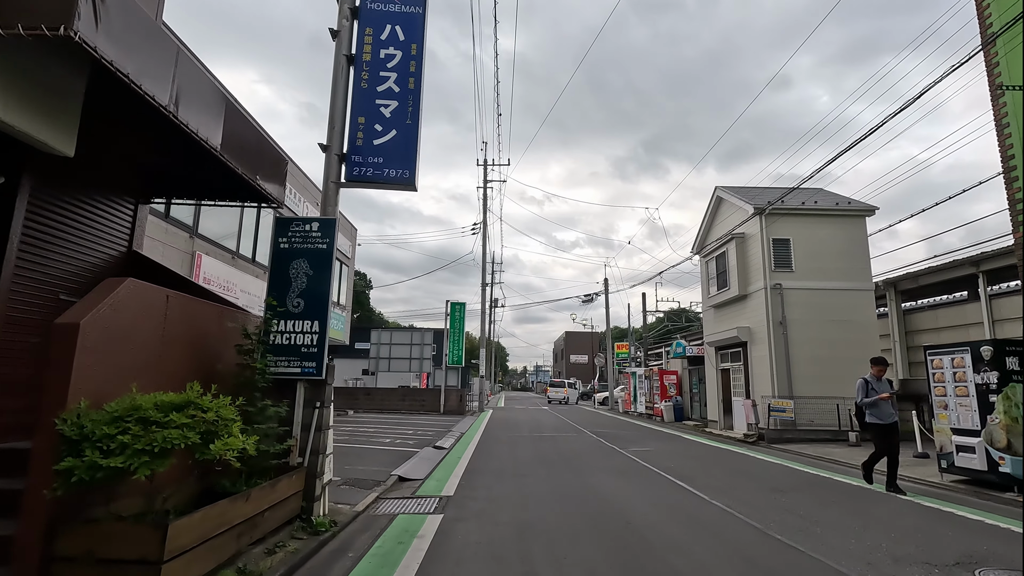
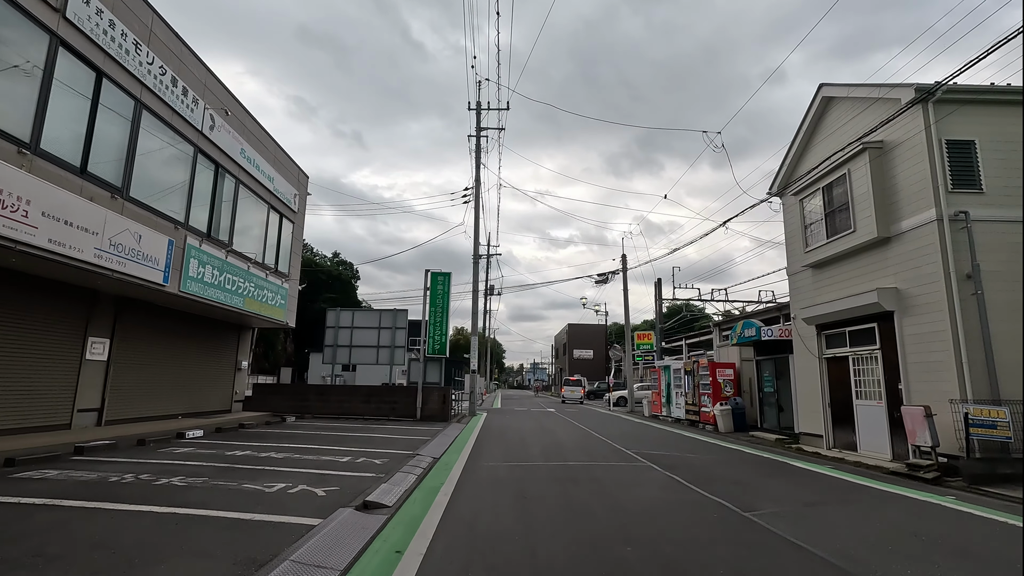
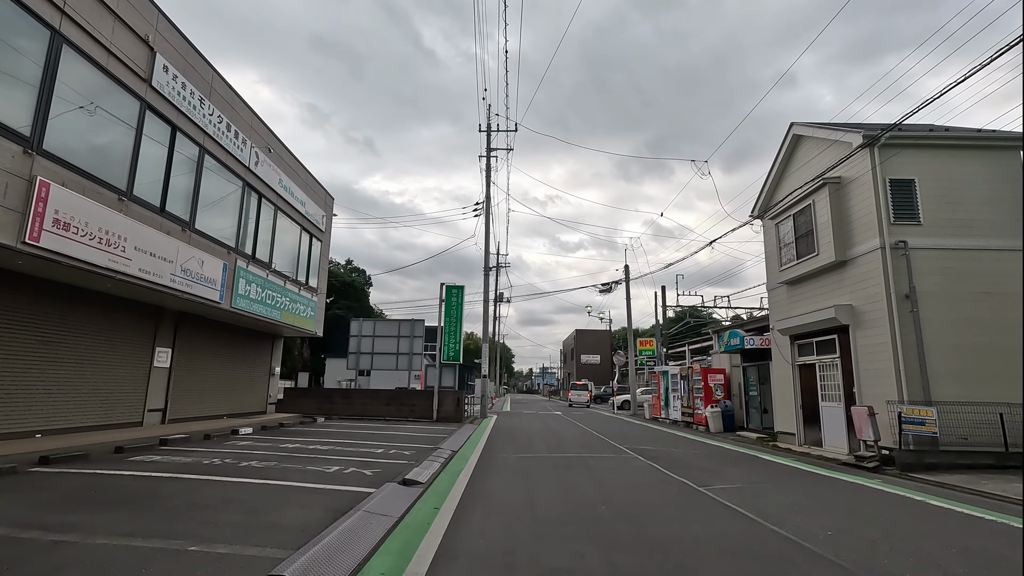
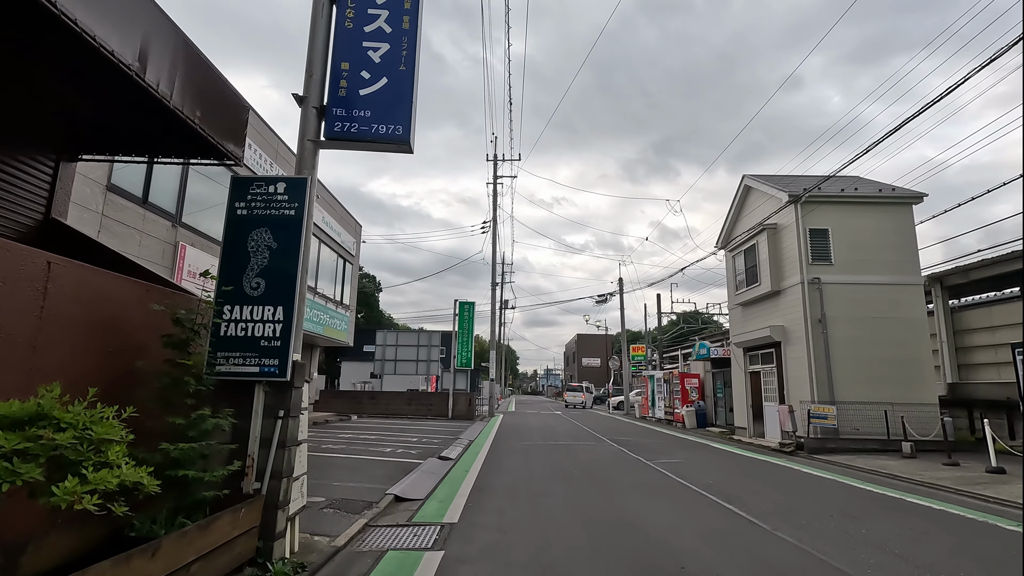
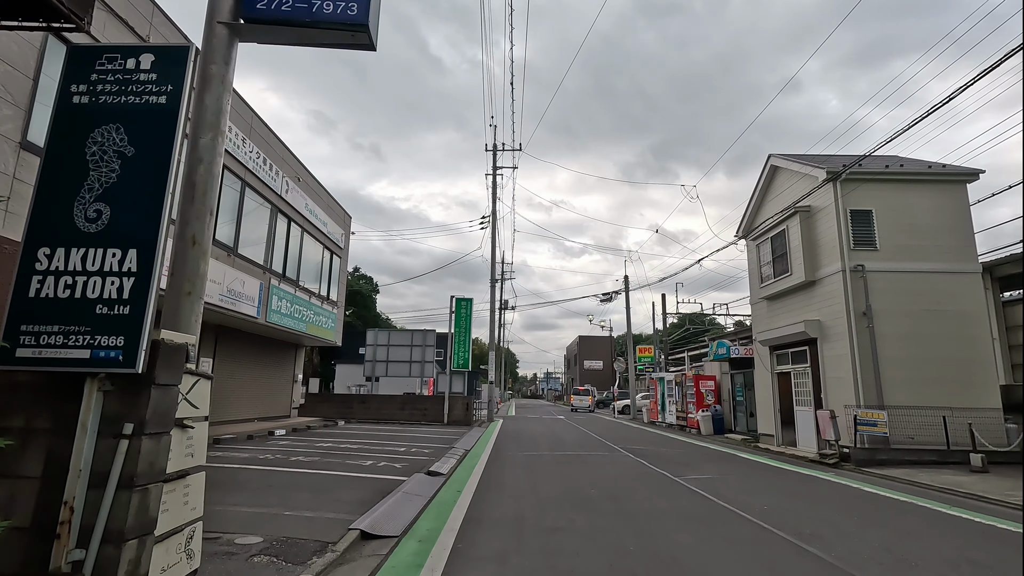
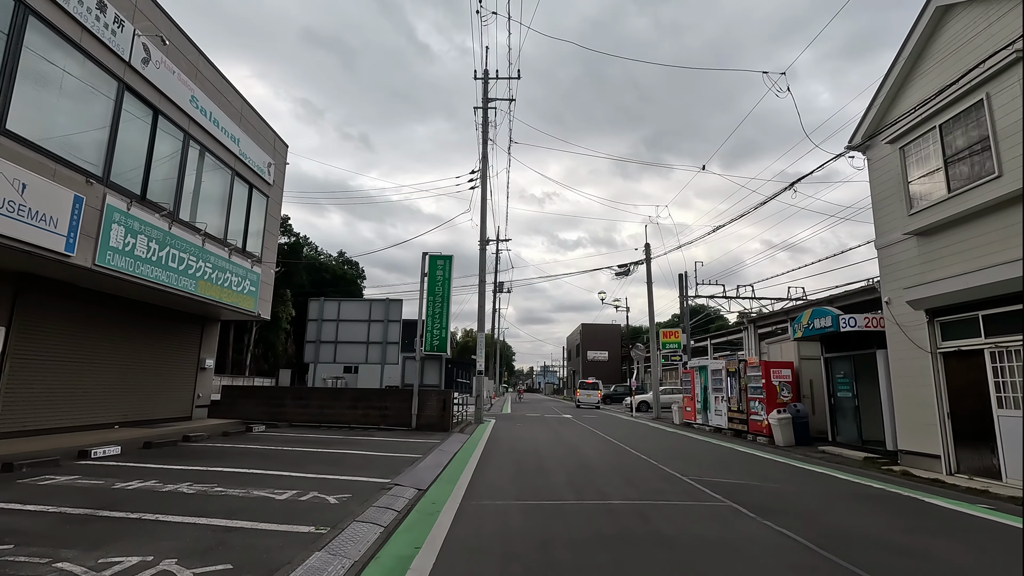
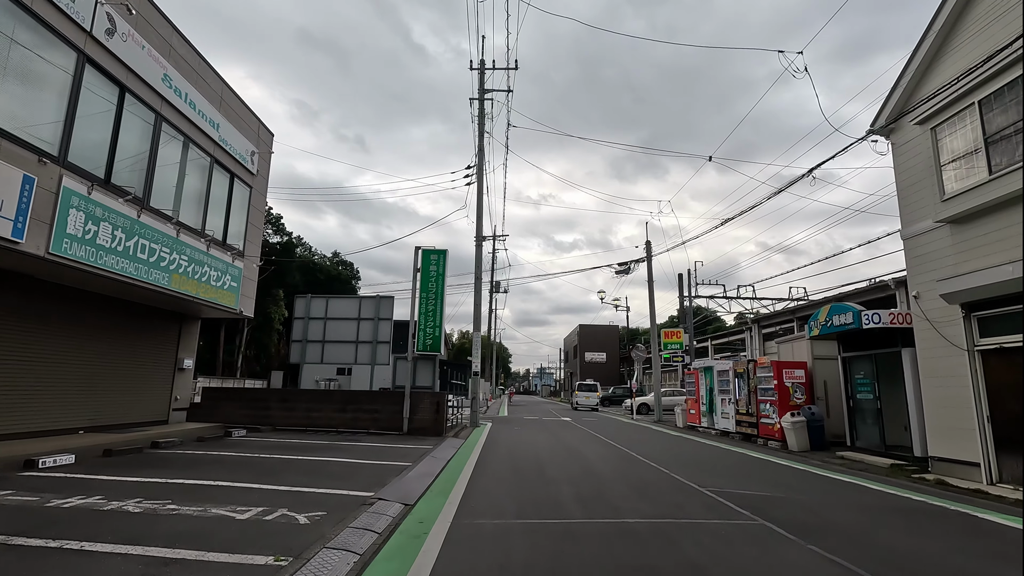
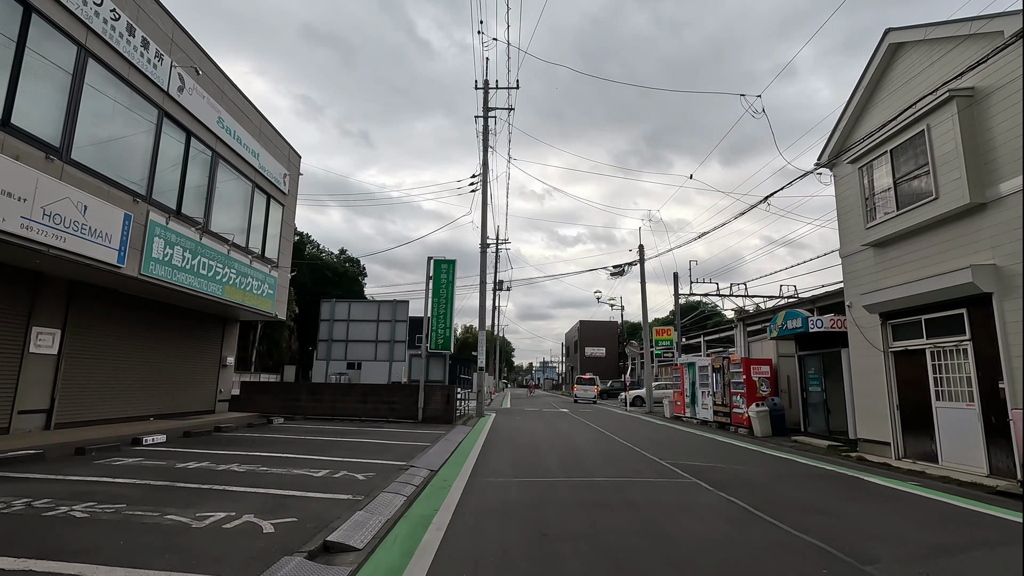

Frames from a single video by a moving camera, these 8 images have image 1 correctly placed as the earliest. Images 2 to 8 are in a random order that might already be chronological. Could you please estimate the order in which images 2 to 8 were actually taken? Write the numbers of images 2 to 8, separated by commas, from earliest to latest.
4, 5, 3, 2, 8, 6, 7
